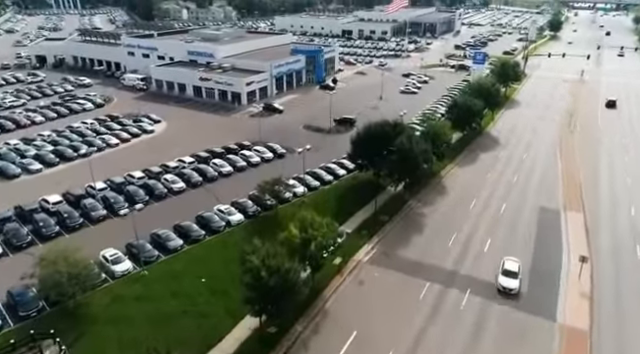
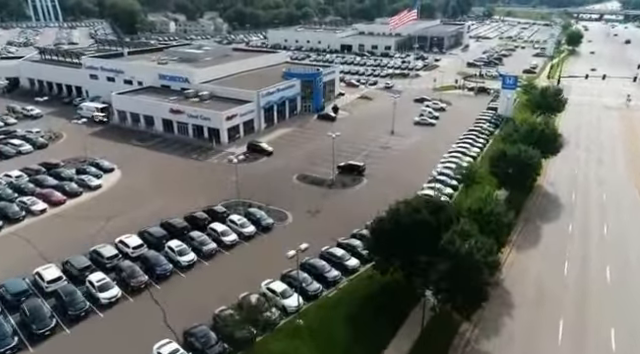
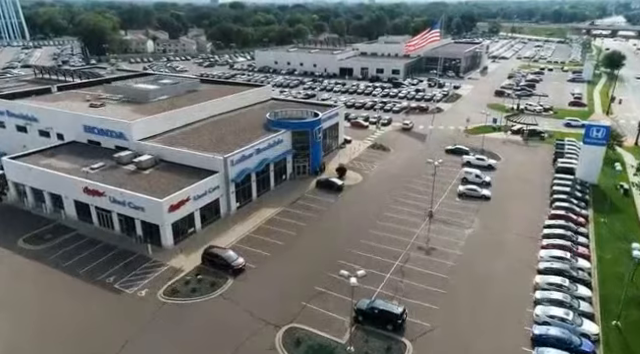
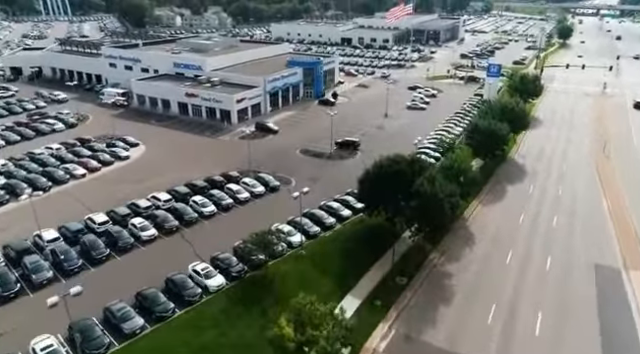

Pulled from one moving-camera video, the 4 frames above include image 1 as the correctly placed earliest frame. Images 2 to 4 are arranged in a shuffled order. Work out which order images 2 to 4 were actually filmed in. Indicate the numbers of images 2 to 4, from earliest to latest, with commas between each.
4, 2, 3
